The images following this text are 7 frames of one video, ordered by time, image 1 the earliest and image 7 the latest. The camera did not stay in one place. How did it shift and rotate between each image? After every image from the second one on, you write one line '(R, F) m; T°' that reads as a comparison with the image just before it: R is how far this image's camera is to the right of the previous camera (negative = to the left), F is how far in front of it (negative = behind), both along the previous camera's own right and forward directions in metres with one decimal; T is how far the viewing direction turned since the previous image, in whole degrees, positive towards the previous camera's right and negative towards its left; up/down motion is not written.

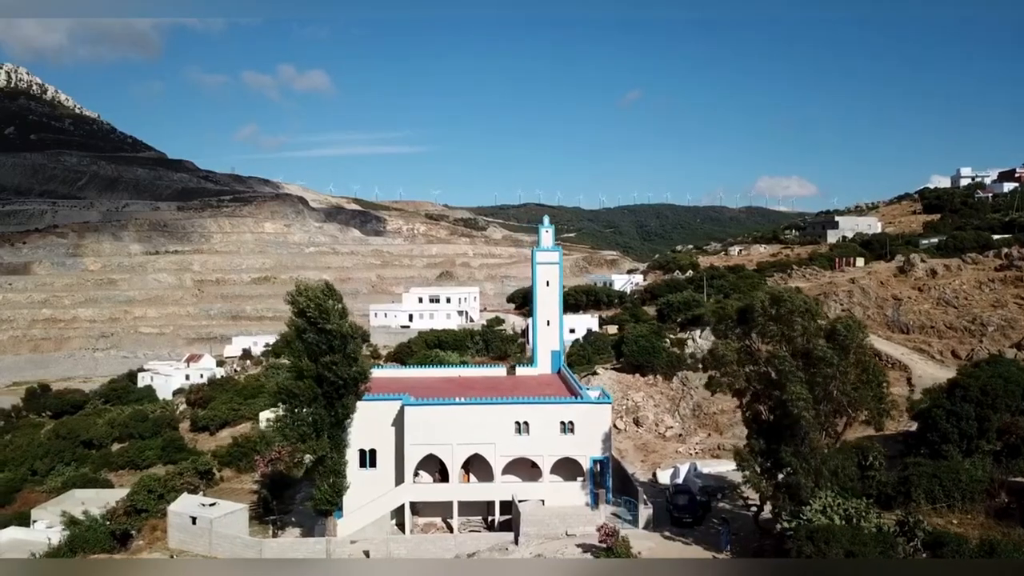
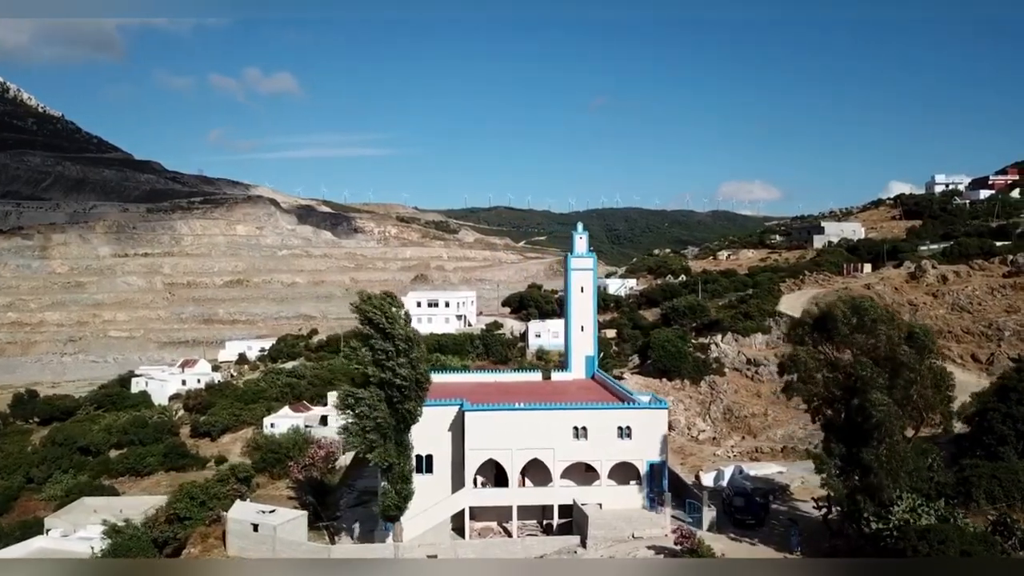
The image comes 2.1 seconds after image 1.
(-0.9, -0.1) m; +2°
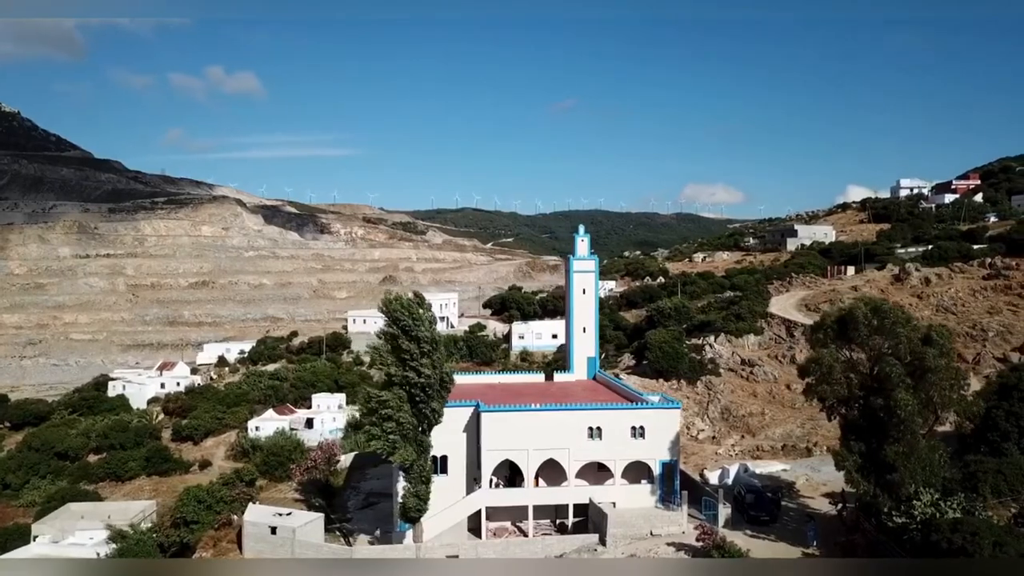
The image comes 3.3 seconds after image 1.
(-0.5, -0.1) m; +2°
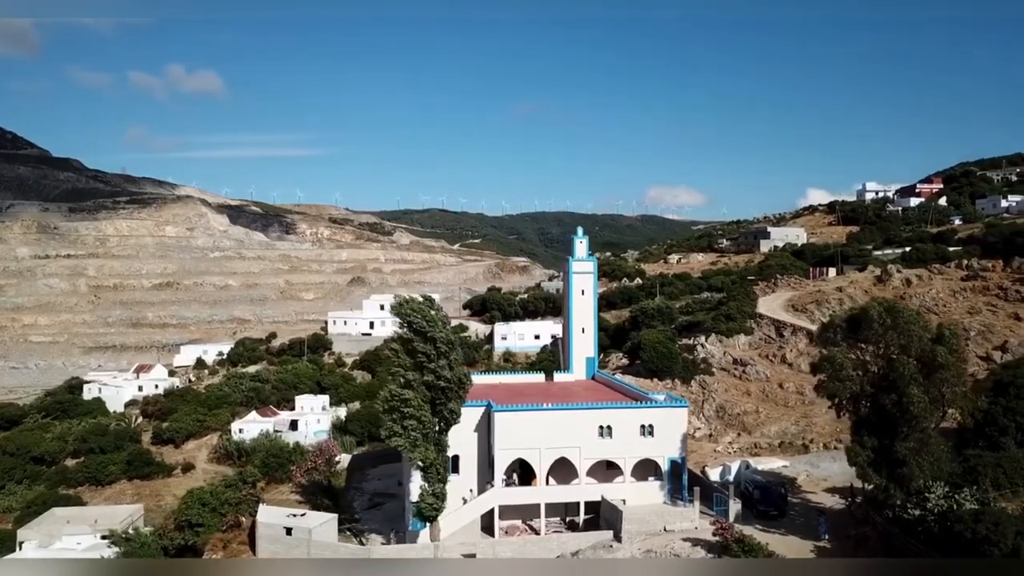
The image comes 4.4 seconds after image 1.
(-0.5, -0.1) m; +2°
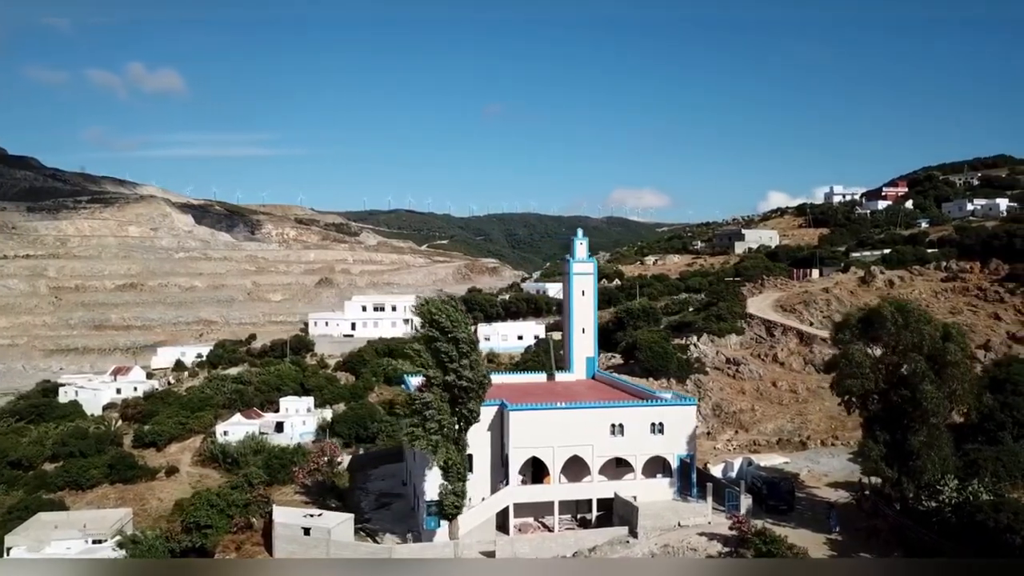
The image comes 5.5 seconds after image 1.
(-0.5, -0.1) m; +2°
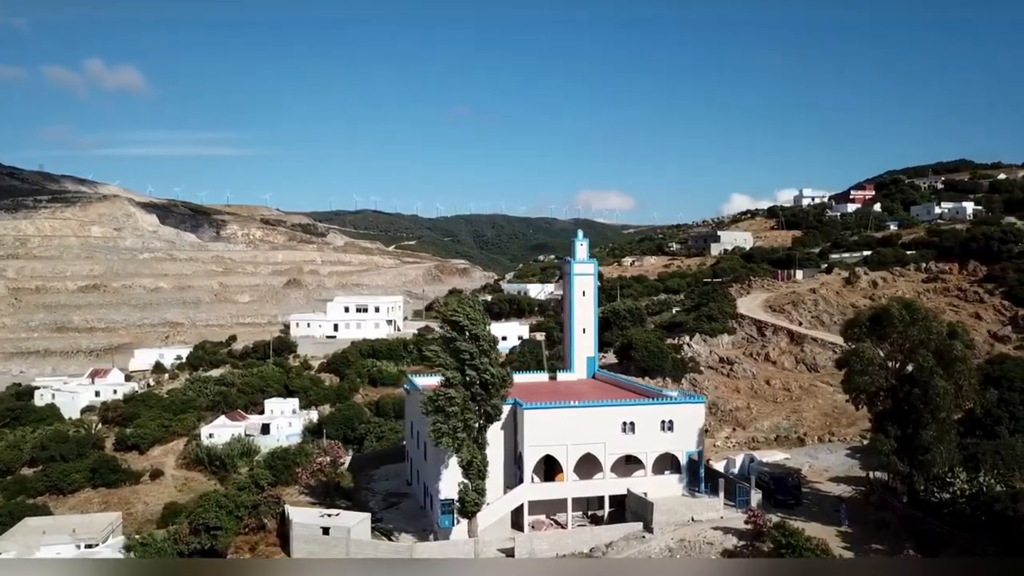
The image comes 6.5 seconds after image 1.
(-0.5, -0.1) m; +2°
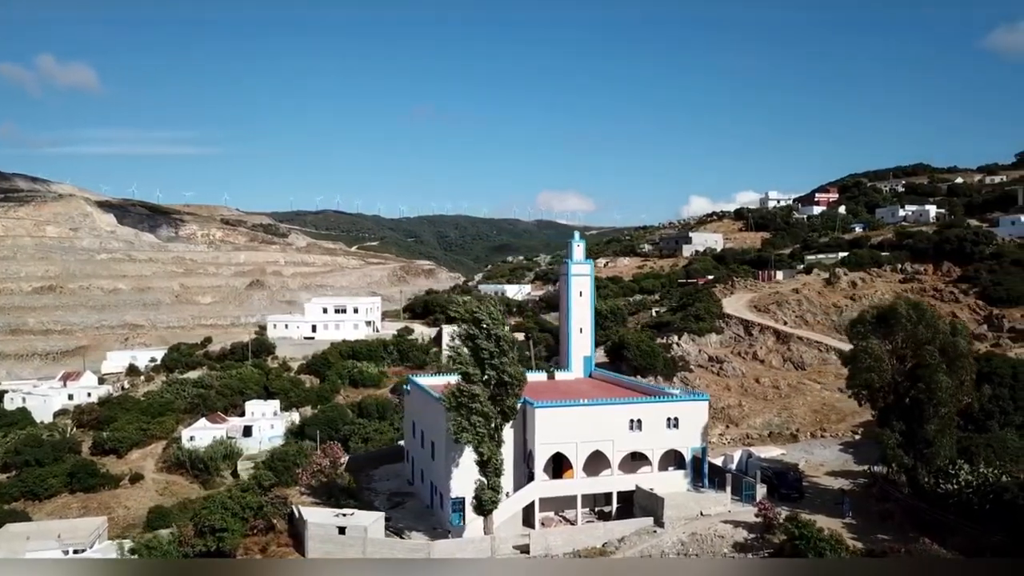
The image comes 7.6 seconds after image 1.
(-0.5, -0.1) m; +3°
